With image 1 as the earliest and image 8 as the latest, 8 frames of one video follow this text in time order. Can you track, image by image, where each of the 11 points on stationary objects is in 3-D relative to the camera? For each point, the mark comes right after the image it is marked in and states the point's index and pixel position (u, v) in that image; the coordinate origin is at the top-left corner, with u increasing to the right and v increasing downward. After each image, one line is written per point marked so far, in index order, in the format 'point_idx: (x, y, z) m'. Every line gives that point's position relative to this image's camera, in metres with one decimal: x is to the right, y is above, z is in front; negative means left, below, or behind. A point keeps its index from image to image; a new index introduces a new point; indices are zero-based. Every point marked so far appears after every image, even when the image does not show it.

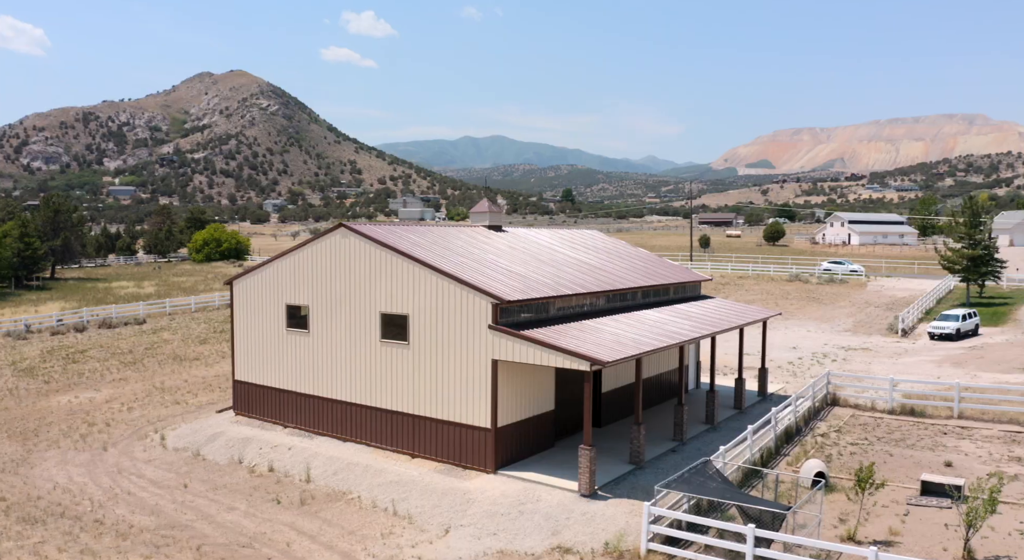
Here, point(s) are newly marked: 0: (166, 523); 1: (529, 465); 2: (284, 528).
0: (-6.8, -4.7, +16.2) m
1: (+0.3, -4.0, +17.6) m
2: (-4.3, -4.7, +15.8) m
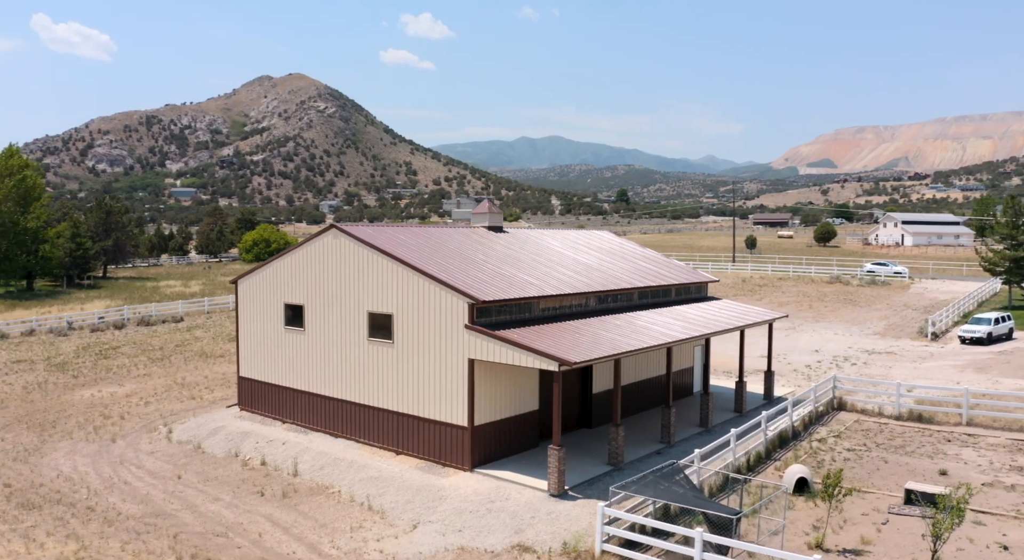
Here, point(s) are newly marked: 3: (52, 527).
0: (-7.3, -4.7, +16.9) m
1: (-0.1, -4.0, +17.8) m
2: (-4.9, -4.7, +16.3) m
3: (-8.9, -4.7, +15.9) m
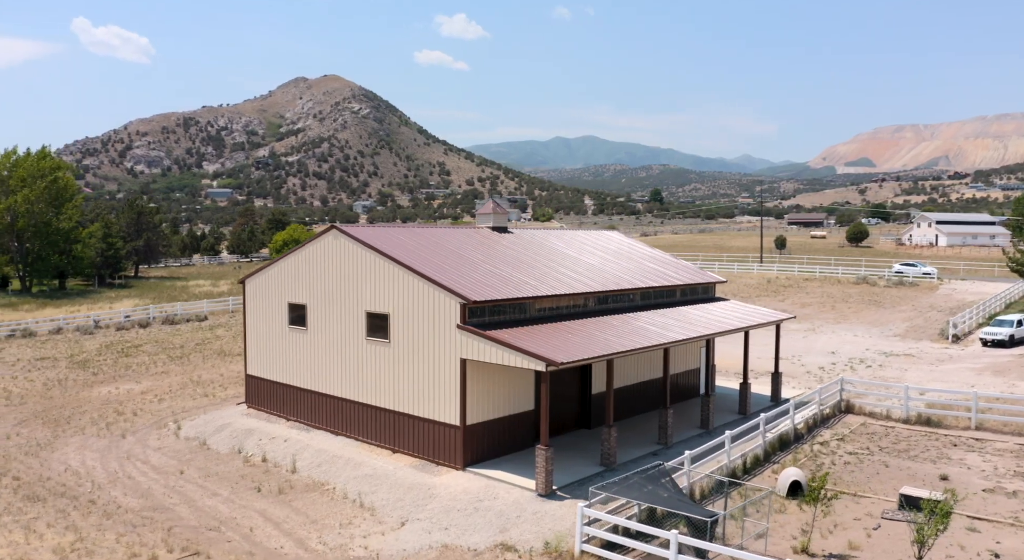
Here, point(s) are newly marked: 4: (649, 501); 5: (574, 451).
0: (-7.5, -4.7, +17.2) m
1: (-0.3, -4.0, +17.9) m
2: (-5.1, -4.7, +16.5) m
3: (-9.1, -4.7, +16.4) m
4: (+2.2, -3.8, +14.3) m
5: (+1.4, -3.9, +18.6) m
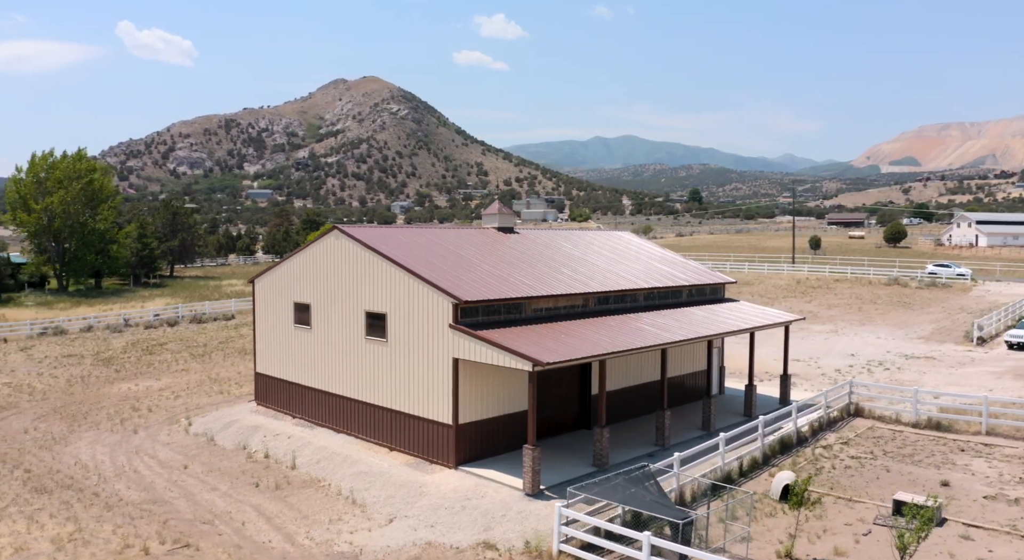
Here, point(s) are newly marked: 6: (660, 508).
0: (-7.7, -4.7, +17.7) m
1: (-0.5, -4.0, +18.0) m
2: (-5.4, -4.7, +16.9) m
3: (-9.3, -4.7, +16.9) m
4: (+1.9, -3.8, +14.3) m
5: (+1.3, -3.9, +18.7) m
6: (+2.4, -3.9, +14.2) m
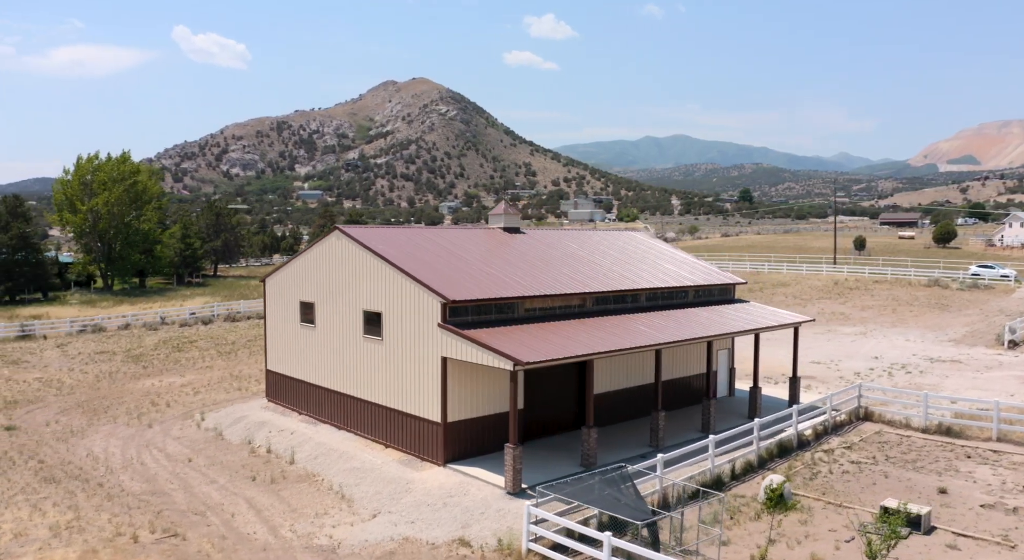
0: (-8.0, -4.6, +18.3) m
1: (-0.7, -4.0, +18.2) m
2: (-5.7, -4.6, +17.3) m
3: (-9.6, -4.7, +17.6) m
4: (+1.4, -3.8, +14.4) m
5: (+1.1, -3.9, +18.8) m
6: (+1.9, -3.9, +14.2) m
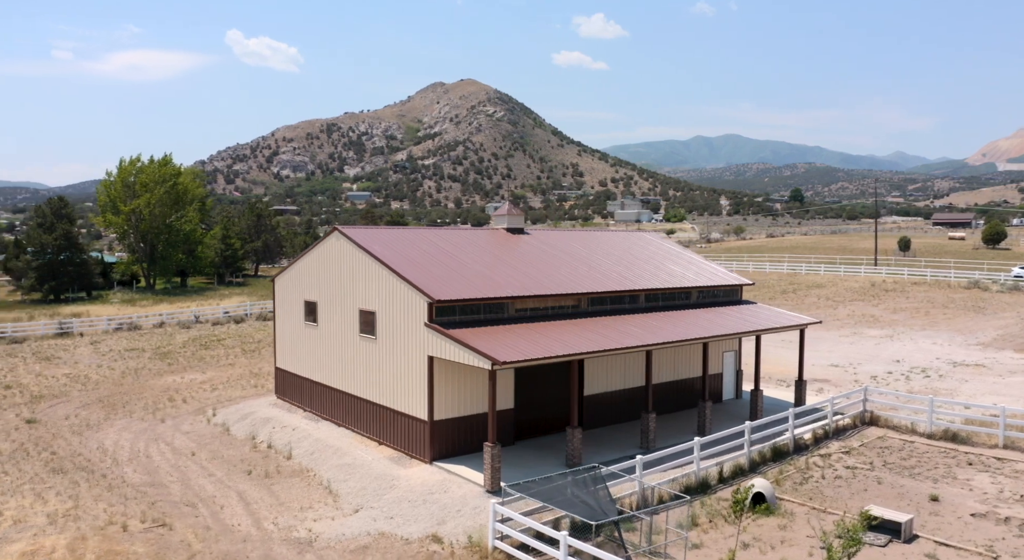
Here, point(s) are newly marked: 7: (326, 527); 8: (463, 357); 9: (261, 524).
0: (-8.2, -4.6, +18.9) m
1: (-1.0, -4.0, +18.4) m
2: (-6.0, -4.6, +17.9) m
3: (-9.9, -4.6, +18.3) m
4: (+0.9, -3.9, +14.5) m
5: (+0.8, -3.9, +18.9) m
6: (+1.4, -3.9, +14.3) m
7: (-3.5, -4.7, +15.7) m
8: (-1.0, -1.6, +17.3) m
9: (-4.9, -4.7, +16.0) m
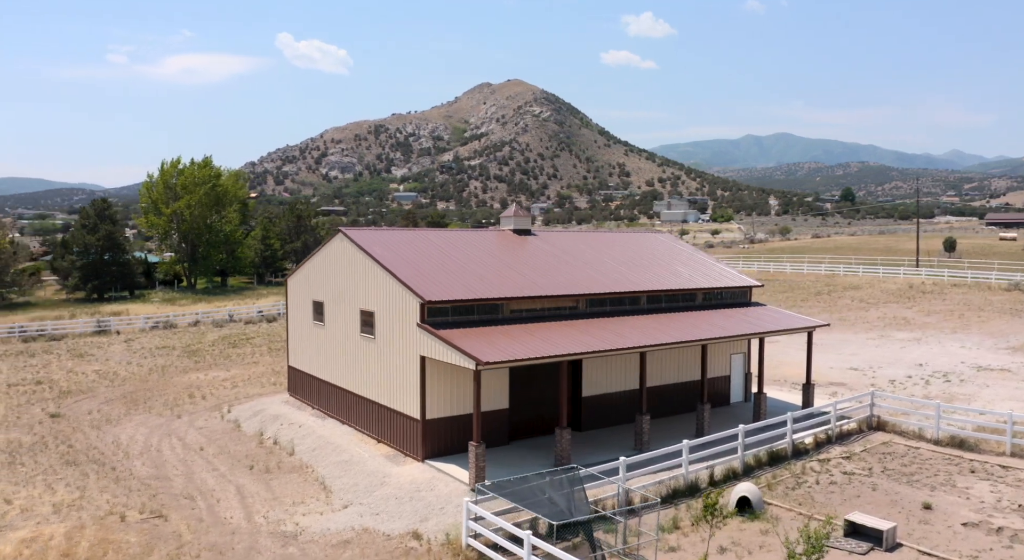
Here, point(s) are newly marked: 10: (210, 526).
0: (-8.4, -4.6, +19.6) m
1: (-1.2, -4.0, +18.7) m
2: (-6.2, -4.6, +18.4) m
3: (-10.1, -4.6, +19.1) m
4: (+0.5, -3.9, +14.7) m
5: (+0.6, -3.9, +19.1) m
6: (+0.9, -4.0, +14.5) m
7: (-3.9, -4.7, +16.2) m
8: (-1.2, -1.7, +17.6) m
9: (-5.2, -4.7, +16.5) m
10: (-5.9, -4.8, +16.1) m
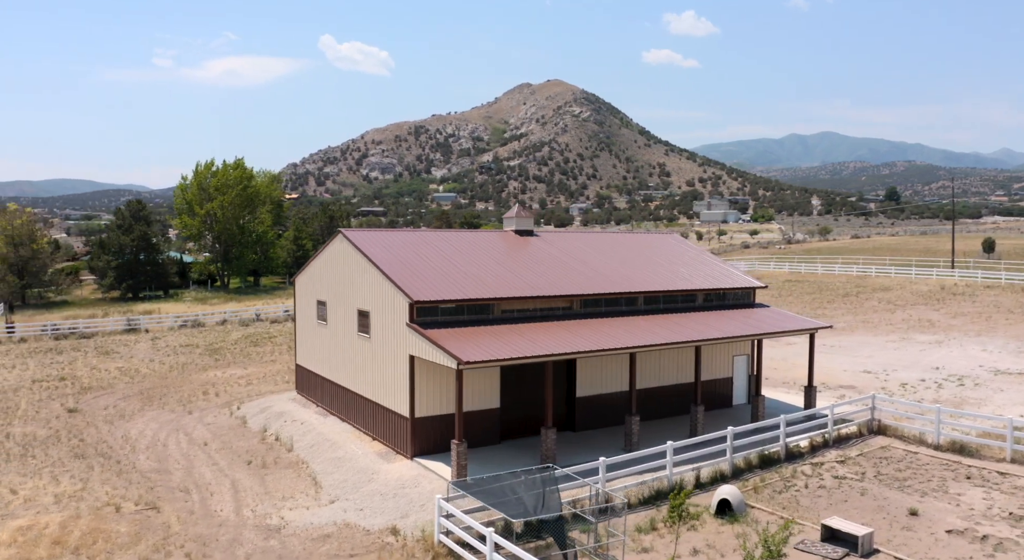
0: (-8.6, -4.6, +20.2) m
1: (-1.5, -4.0, +19.0) m
2: (-6.5, -4.6, +19.0) m
3: (-10.4, -4.6, +19.8) m
4: (0.0, -3.9, +14.9) m
5: (+0.4, -3.9, +19.3) m
6: (+0.4, -4.0, +14.7) m
7: (-4.3, -4.7, +16.6) m
8: (-1.5, -1.7, +17.9) m
9: (-5.6, -4.8, +17.0) m
10: (-6.3, -4.8, +16.6) m
